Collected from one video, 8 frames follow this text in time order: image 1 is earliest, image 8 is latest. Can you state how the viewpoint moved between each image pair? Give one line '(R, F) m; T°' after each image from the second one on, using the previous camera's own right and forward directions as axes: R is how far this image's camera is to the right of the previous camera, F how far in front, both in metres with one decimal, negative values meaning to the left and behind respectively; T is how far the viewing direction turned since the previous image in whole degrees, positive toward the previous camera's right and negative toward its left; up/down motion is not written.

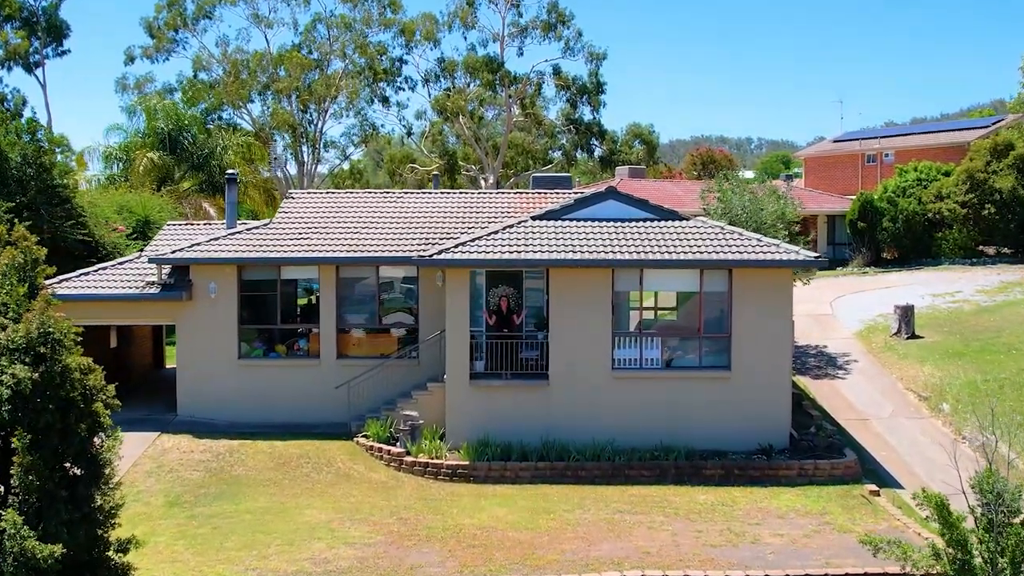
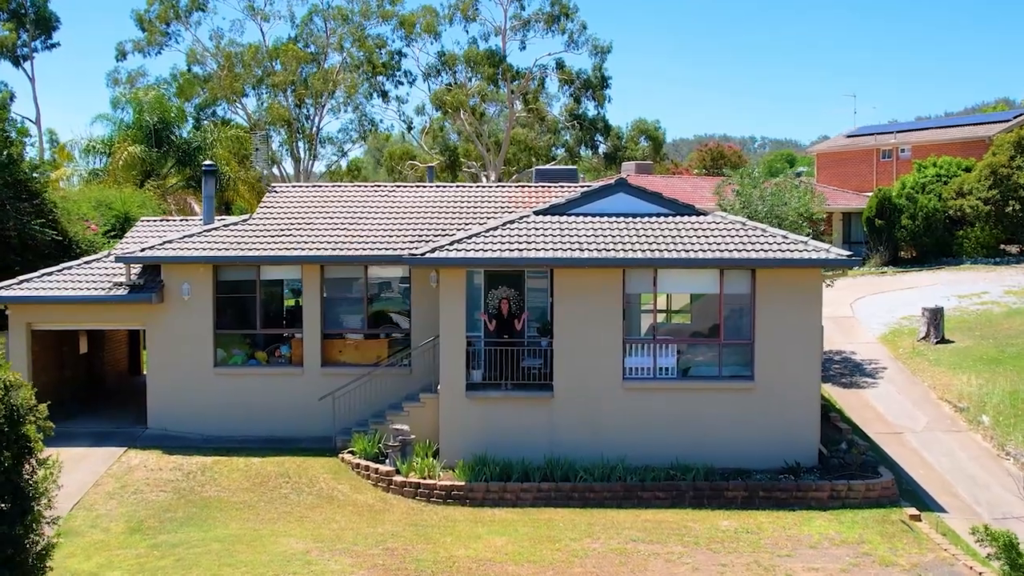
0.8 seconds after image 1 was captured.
(0.0, +1.6) m; 0°
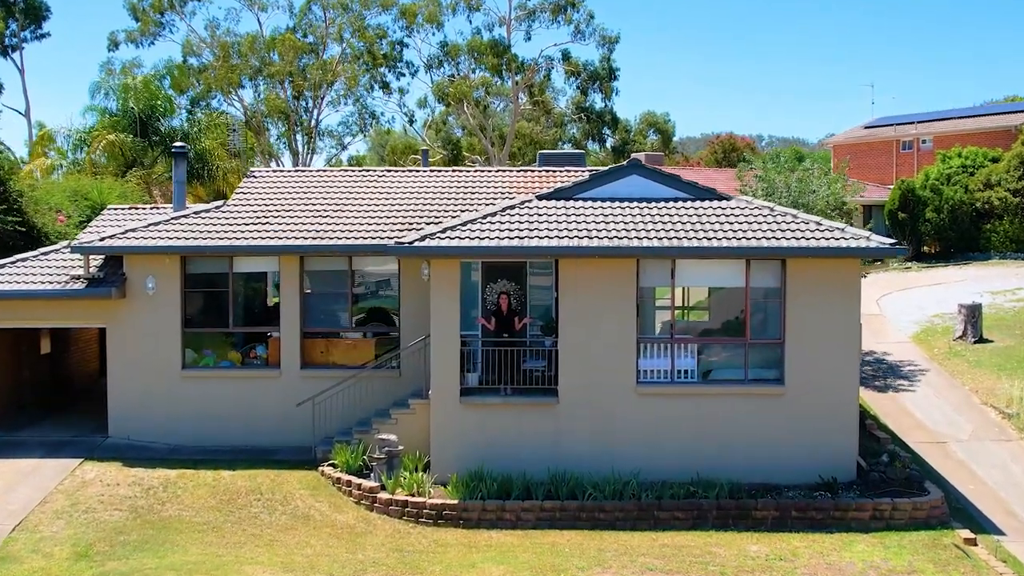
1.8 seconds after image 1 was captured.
(+0.1, +1.7) m; 0°
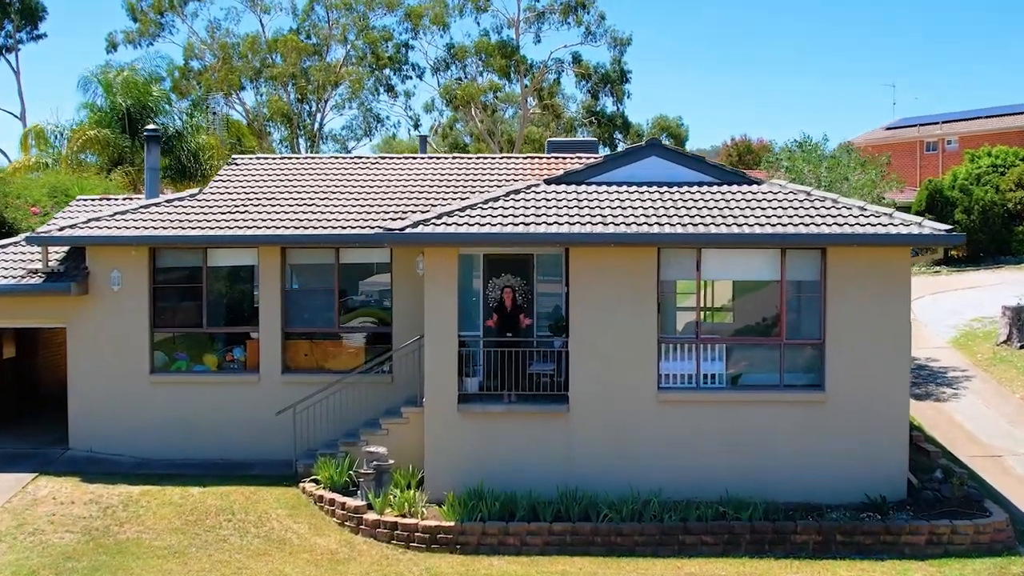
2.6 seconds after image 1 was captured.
(+0.1, +1.5) m; 0°
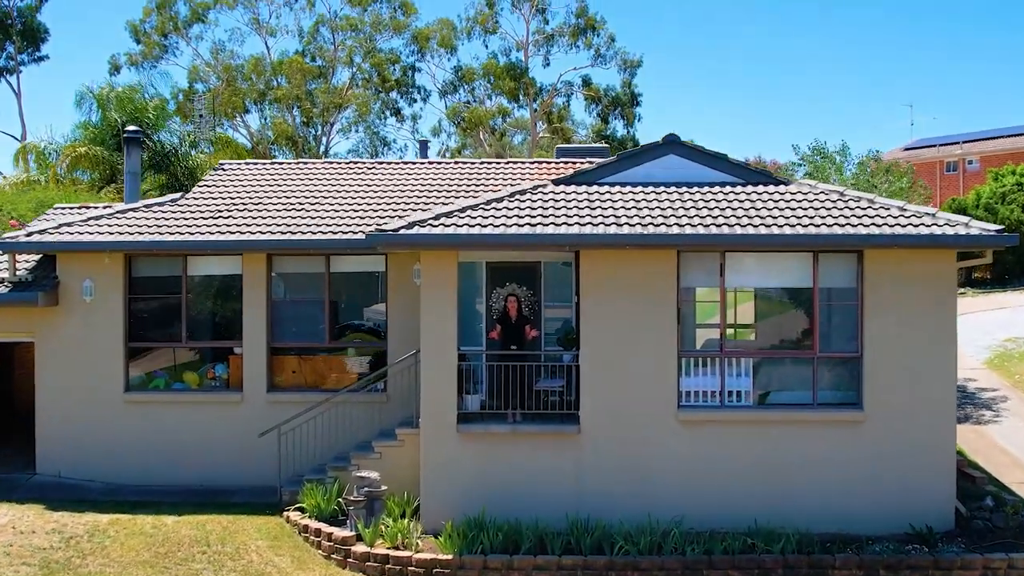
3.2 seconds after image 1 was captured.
(0.0, +1.1) m; 0°
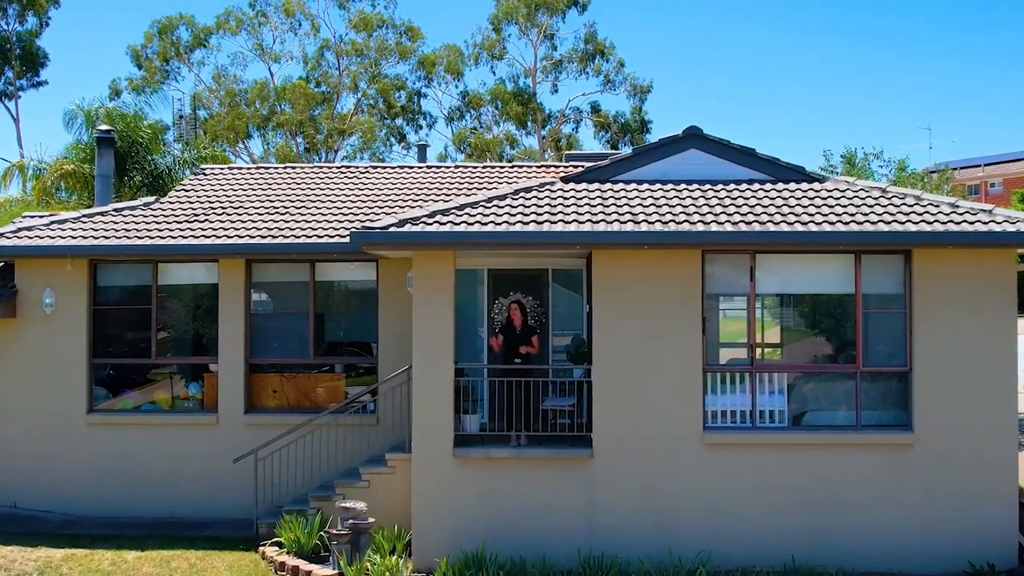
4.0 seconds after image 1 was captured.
(0.0, +1.2) m; 0°
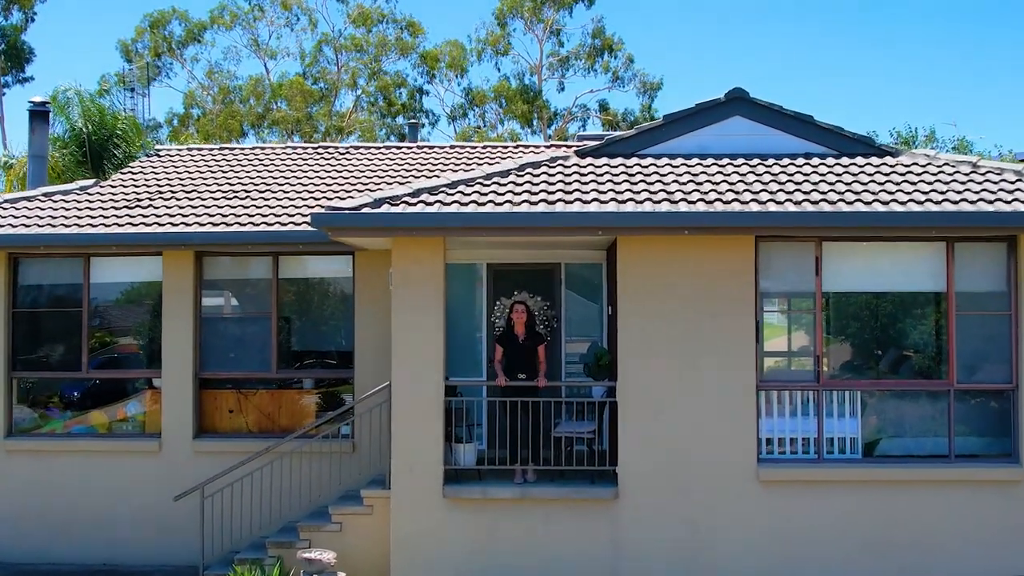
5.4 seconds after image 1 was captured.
(0.0, +1.9) m; 0°
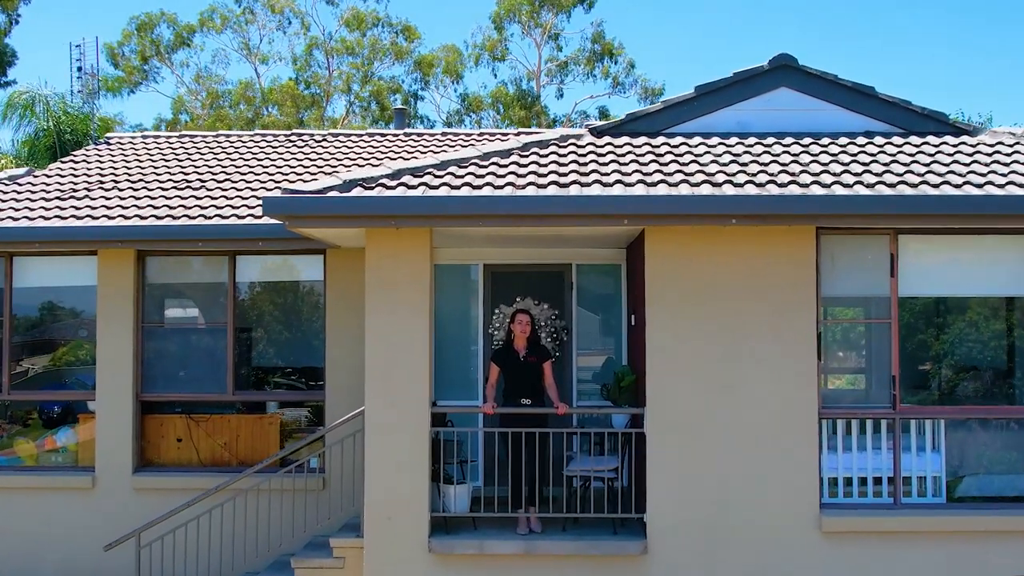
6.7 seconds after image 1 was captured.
(0.0, +1.5) m; 0°
